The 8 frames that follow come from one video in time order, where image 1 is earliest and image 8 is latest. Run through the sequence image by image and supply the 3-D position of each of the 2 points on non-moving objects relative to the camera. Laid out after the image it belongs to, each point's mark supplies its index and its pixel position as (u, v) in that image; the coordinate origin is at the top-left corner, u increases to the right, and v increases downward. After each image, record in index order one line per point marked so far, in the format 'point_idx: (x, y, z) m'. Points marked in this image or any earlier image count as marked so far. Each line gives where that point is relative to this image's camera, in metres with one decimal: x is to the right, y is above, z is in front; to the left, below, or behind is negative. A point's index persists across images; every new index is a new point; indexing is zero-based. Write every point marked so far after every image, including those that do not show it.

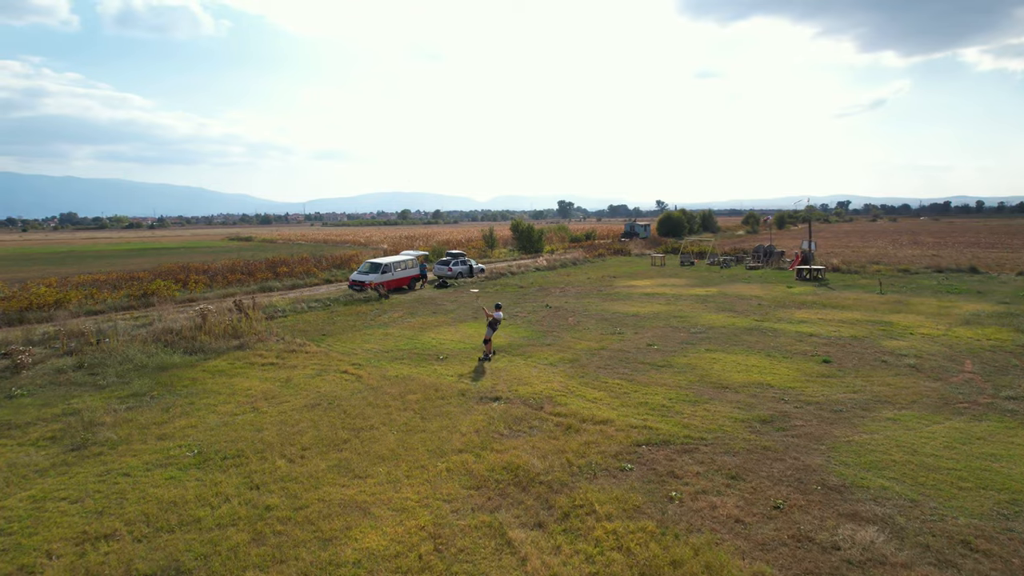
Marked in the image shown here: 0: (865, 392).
0: (+6.8, -2.0, +10.0) m
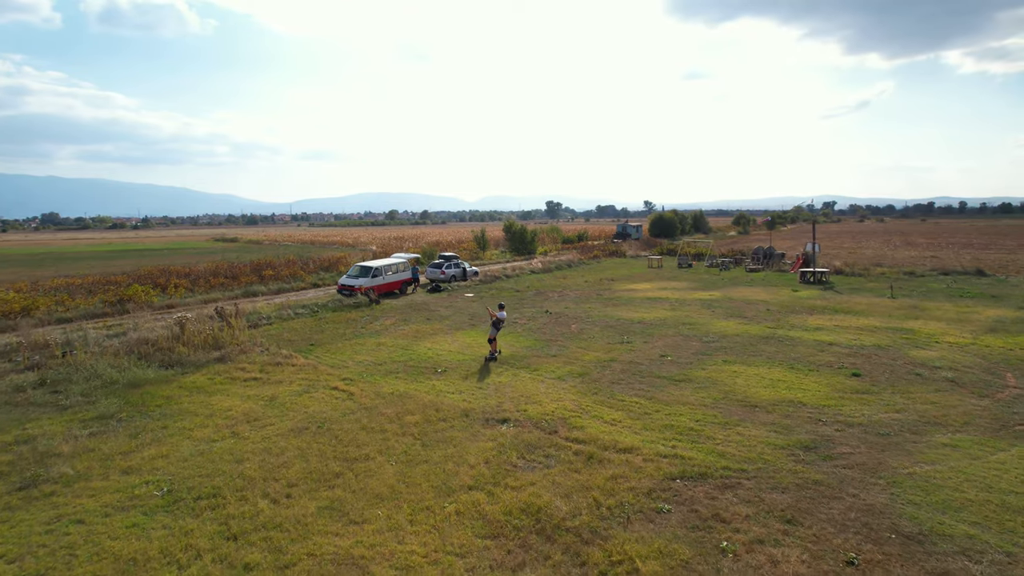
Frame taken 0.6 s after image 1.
0: (+7.0, -2.2, +9.2) m
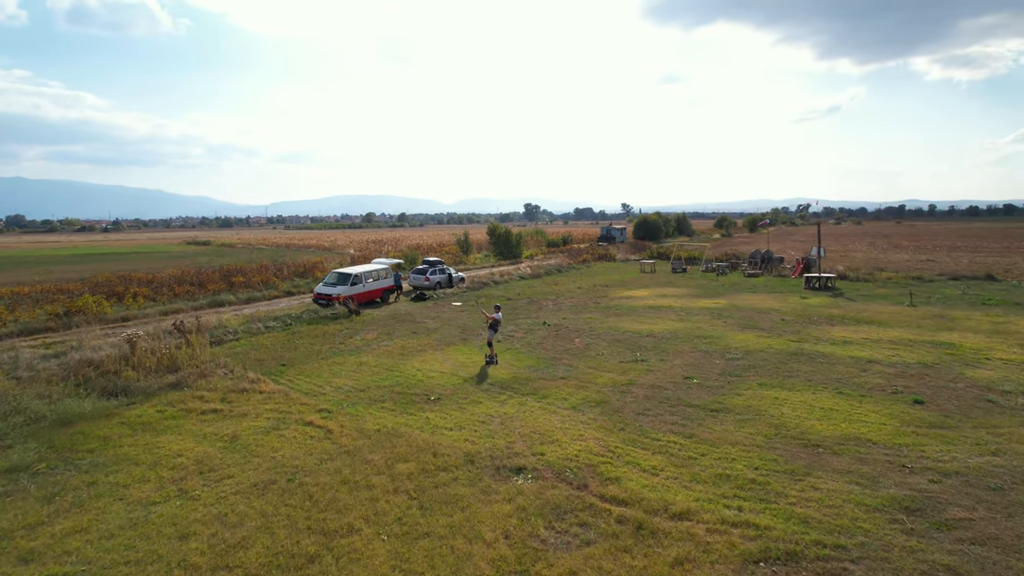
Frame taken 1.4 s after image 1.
0: (+7.3, -2.4, +7.6) m
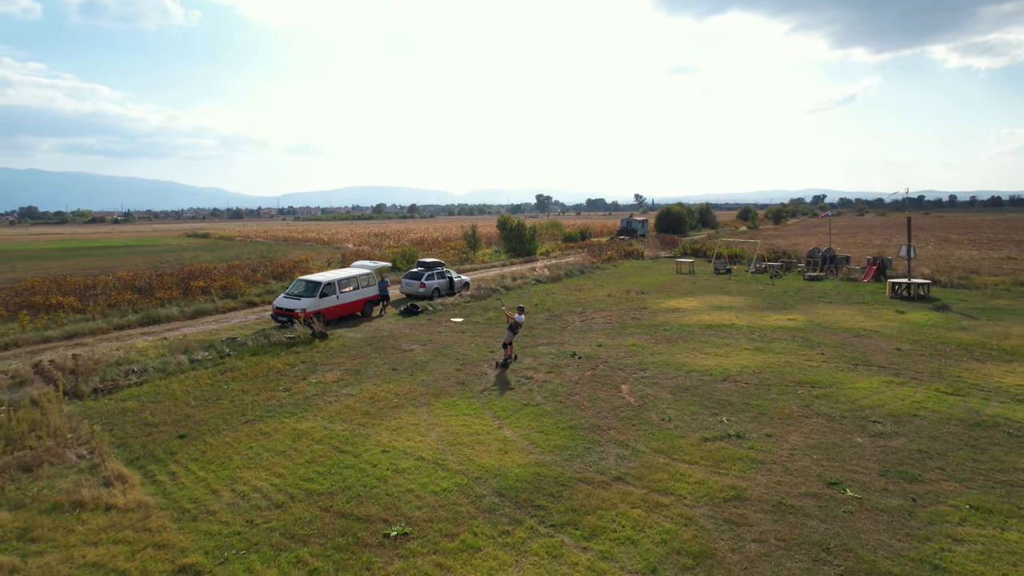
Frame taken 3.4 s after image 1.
0: (+7.5, -3.1, +2.5) m
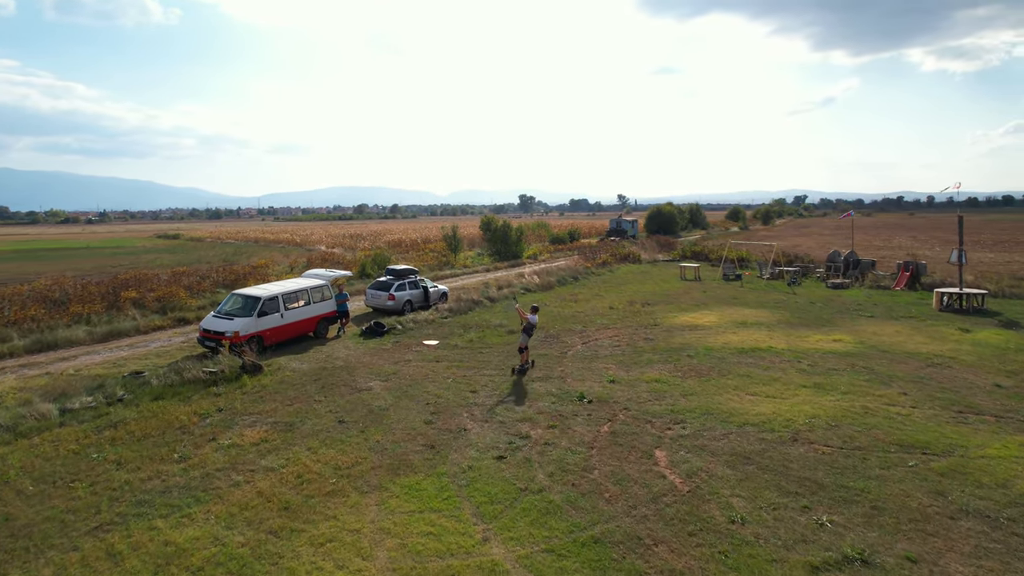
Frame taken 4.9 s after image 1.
0: (+7.7, -3.5, -0.7) m
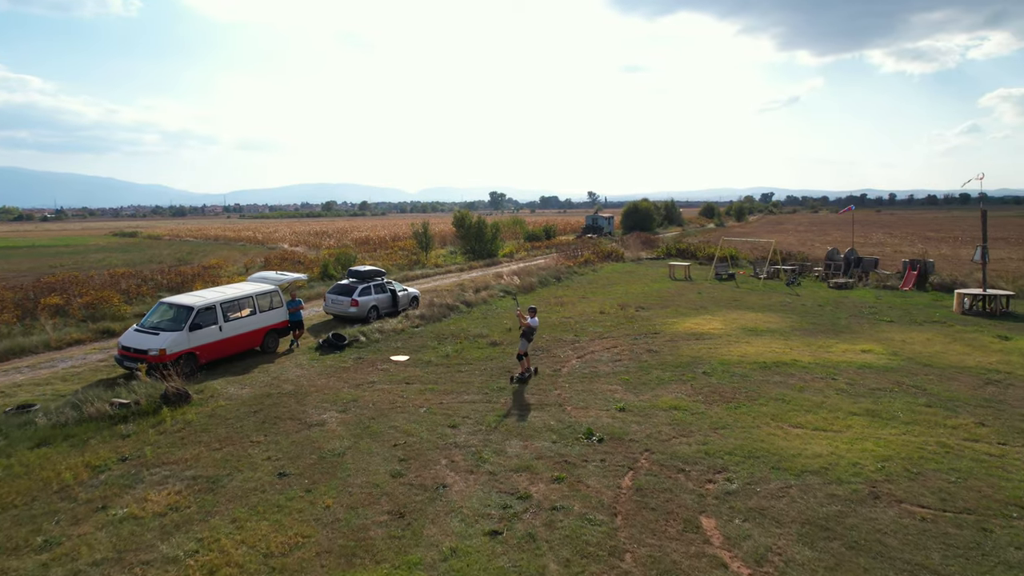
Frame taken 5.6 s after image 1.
0: (+8.1, -3.7, -2.5) m
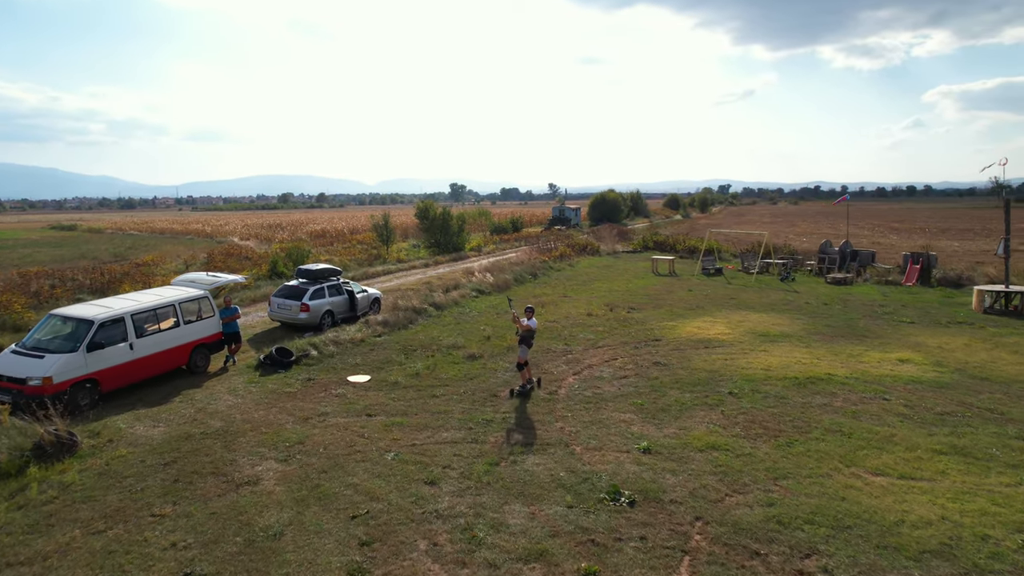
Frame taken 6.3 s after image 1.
0: (+8.9, -3.9, -4.1) m
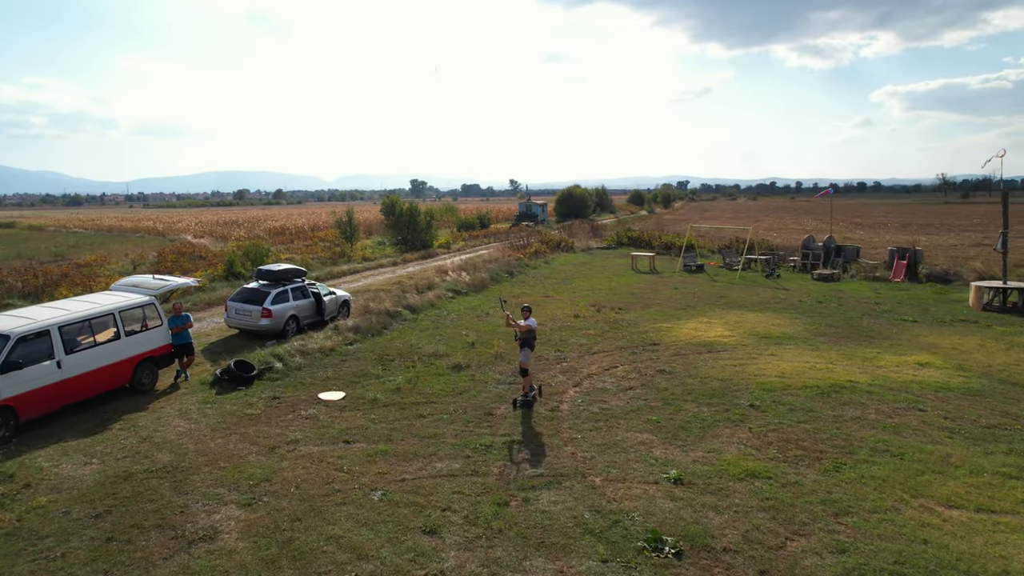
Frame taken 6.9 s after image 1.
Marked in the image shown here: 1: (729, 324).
0: (+9.9, -4.0, -4.7) m
1: (+6.2, -0.9, +14.6) m
